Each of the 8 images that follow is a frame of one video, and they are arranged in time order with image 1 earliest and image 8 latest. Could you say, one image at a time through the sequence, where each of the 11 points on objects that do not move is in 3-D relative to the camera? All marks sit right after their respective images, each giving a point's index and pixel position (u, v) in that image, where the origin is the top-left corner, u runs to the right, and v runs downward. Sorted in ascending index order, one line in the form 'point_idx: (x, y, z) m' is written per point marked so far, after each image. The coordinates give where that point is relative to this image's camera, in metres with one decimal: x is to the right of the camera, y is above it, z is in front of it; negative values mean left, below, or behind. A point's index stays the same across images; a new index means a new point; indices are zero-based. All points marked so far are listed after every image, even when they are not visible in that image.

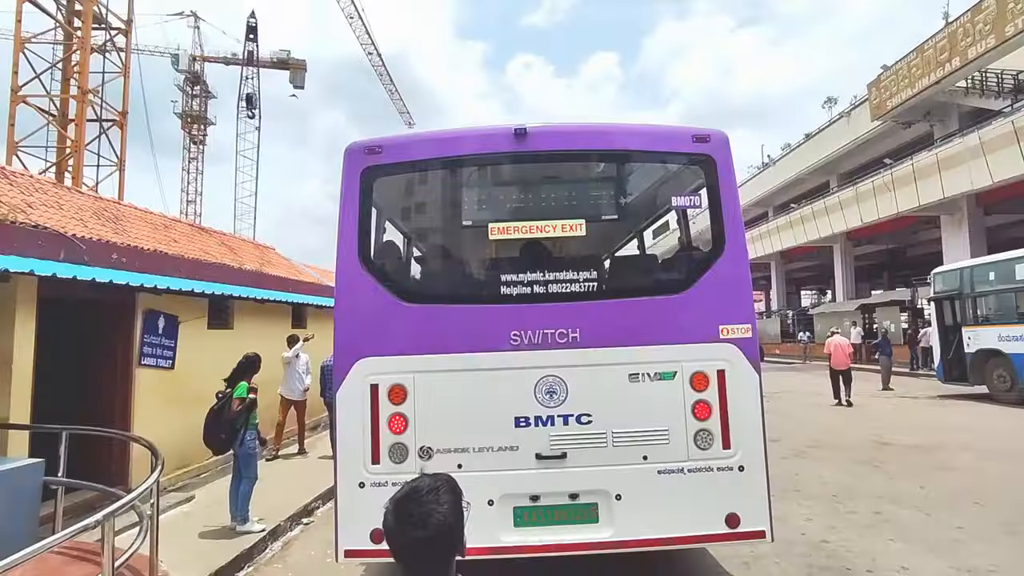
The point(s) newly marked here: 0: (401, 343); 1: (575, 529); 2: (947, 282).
0: (-0.9, -0.4, +4.5) m
1: (+0.5, -1.8, +4.3) m
2: (+13.1, +0.2, +17.3) m
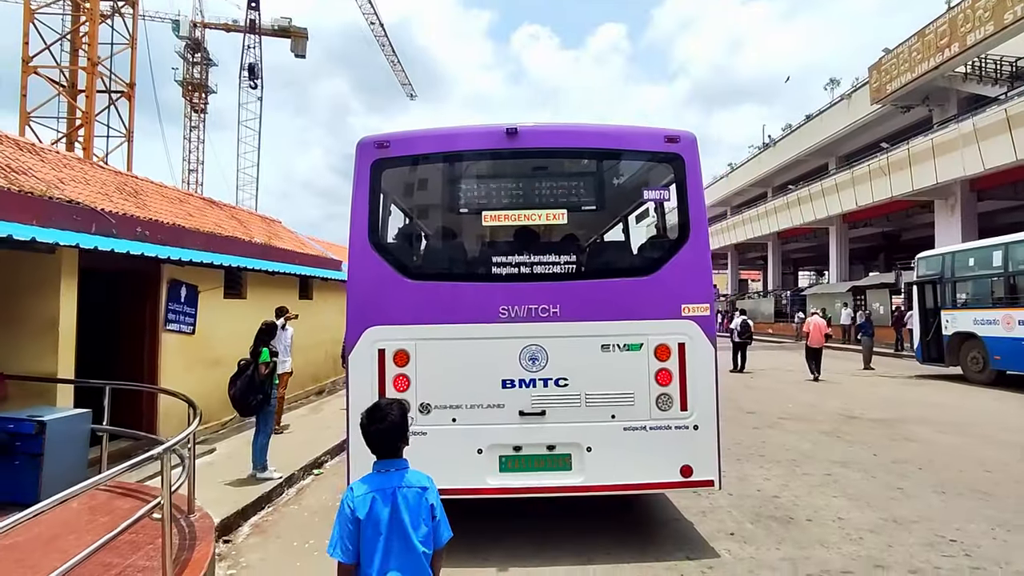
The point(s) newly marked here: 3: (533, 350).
0: (-1.0, -0.2, +5.2) m
1: (+0.3, -1.7, +5.1) m
2: (+13.0, +0.7, +17.9) m
3: (+0.2, -0.6, +5.2) m
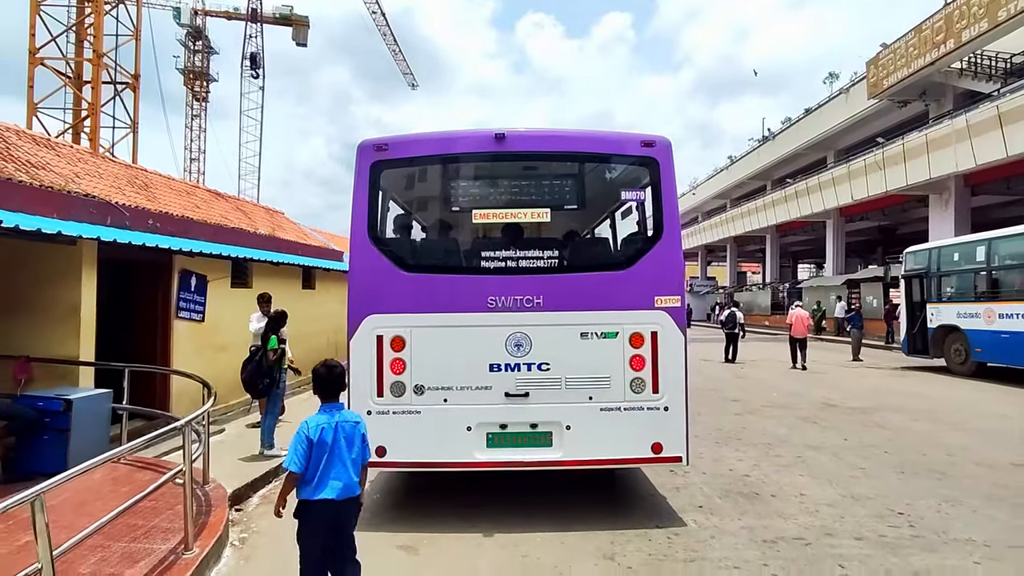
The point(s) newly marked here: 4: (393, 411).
0: (-1.1, -0.2, +5.7) m
1: (+0.2, -1.6, +5.6) m
2: (+12.9, +0.9, +18.3) m
3: (+0.1, -0.5, +5.7) m
4: (-1.2, -1.2, +5.7) m
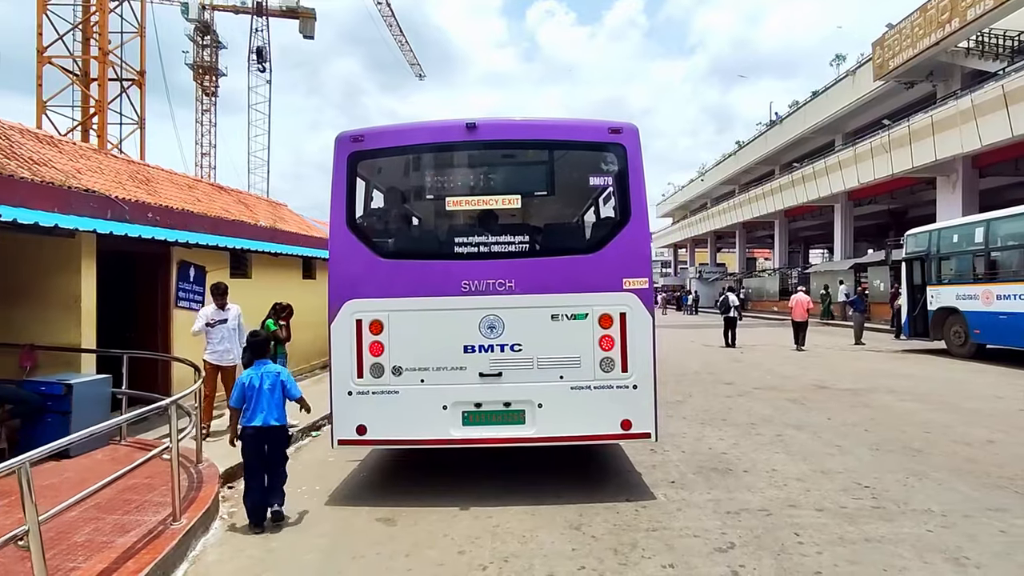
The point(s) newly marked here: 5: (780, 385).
0: (-1.4, 0.0, +5.9) m
1: (-0.1, -1.4, +5.9) m
2: (+12.9, +1.4, +18.3) m
3: (-0.2, -0.3, +5.9) m
4: (-1.4, -1.1, +5.9) m
5: (+5.8, -2.1, +12.5) m
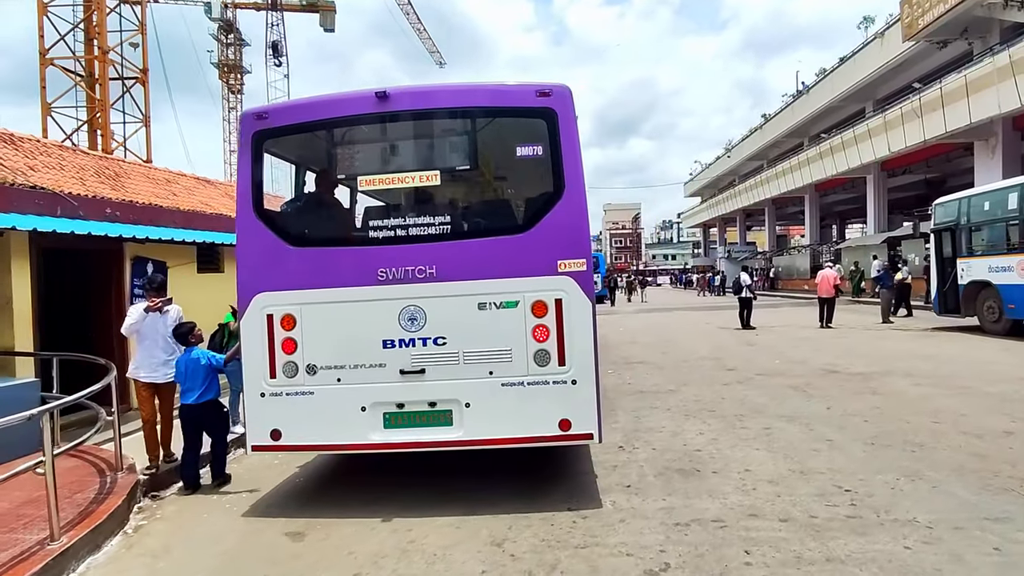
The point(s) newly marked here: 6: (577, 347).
0: (-2.1, +0.1, +5.4) m
1: (-0.7, -1.3, +5.3) m
2: (+12.8, +2.2, +16.9) m
3: (-0.9, -0.2, +5.3) m
4: (-2.1, -1.0, +5.4) m
5: (+5.5, -1.7, +11.6) m
6: (+0.6, -0.5, +5.2) m
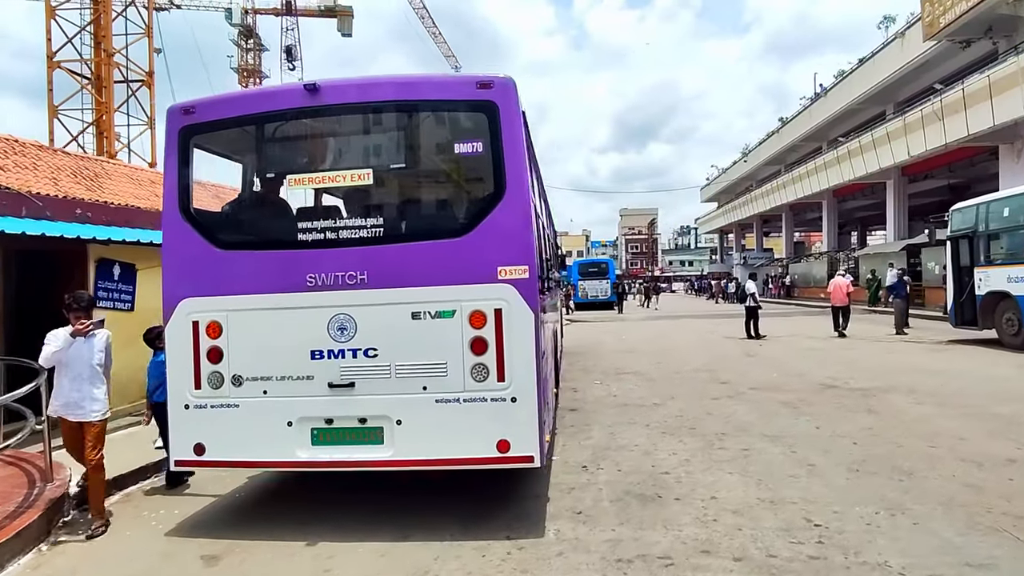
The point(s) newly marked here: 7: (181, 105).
0: (-2.6, 0.0, +5.1) m
1: (-1.3, -1.4, +4.9) m
2: (+12.7, +1.9, +16.1) m
3: (-1.5, -0.3, +4.9) m
4: (-2.7, -1.0, +5.1) m
5: (+5.2, -1.9, +11.0) m
6: (+0.1, -0.6, +4.8) m
7: (-3.0, +1.6, +5.2) m
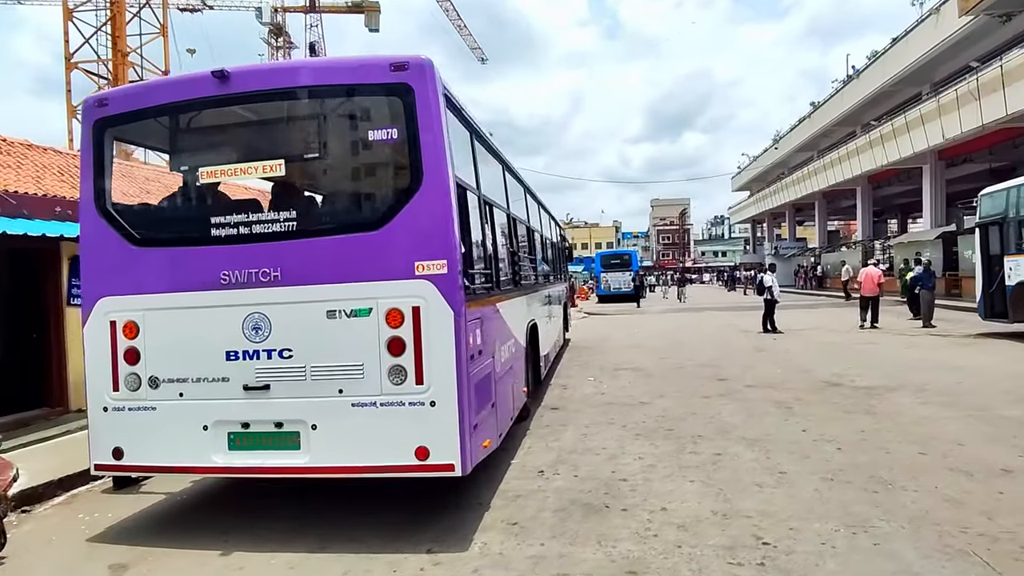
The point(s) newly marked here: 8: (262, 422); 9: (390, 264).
0: (-3.2, 0.0, +4.9) m
1: (-1.9, -1.3, +4.6) m
2: (+12.6, +2.2, +15.0) m
3: (-2.1, -0.2, +4.7) m
4: (-3.3, -1.0, +4.9) m
5: (+4.9, -1.7, +10.4) m
6: (-0.6, -0.6, +4.5) m
7: (-3.6, +1.7, +5.0) m
8: (-2.0, -1.1, +4.7) m
9: (-1.0, +0.2, +4.5) m
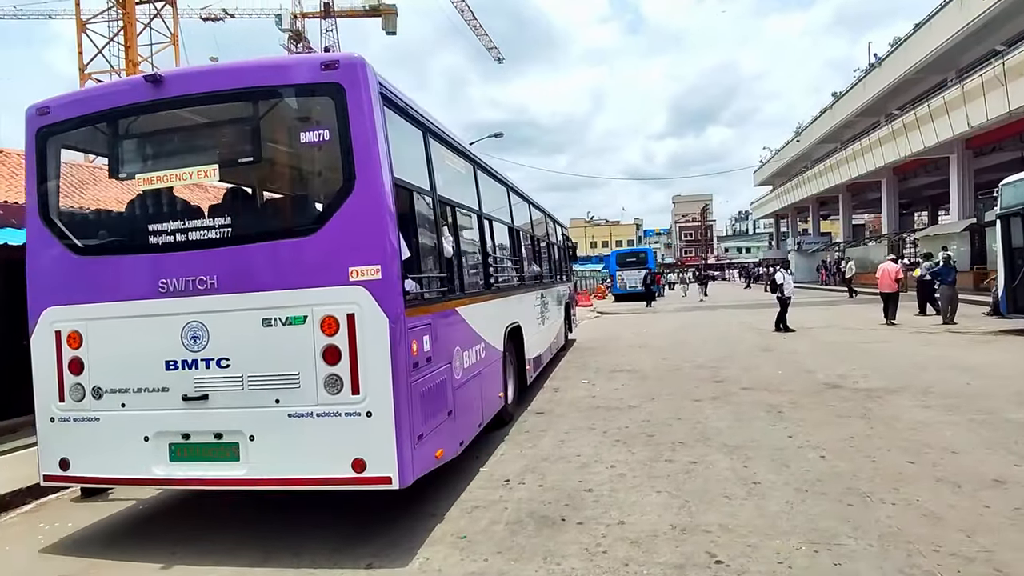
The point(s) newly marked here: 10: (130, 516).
0: (-3.7, 0.0, +4.8) m
1: (-2.3, -1.4, +4.5) m
2: (+12.5, +2.3, +14.3) m
3: (-2.5, -0.3, +4.6) m
4: (-3.7, -1.1, +4.8) m
5: (+4.7, -1.7, +10.0) m
6: (-1.0, -0.6, +4.3) m
7: (-4.1, +1.6, +5.0) m
8: (-2.5, -1.2, +4.6) m
9: (-1.4, +0.1, +4.4) m
10: (-3.8, -2.3, +5.7) m
